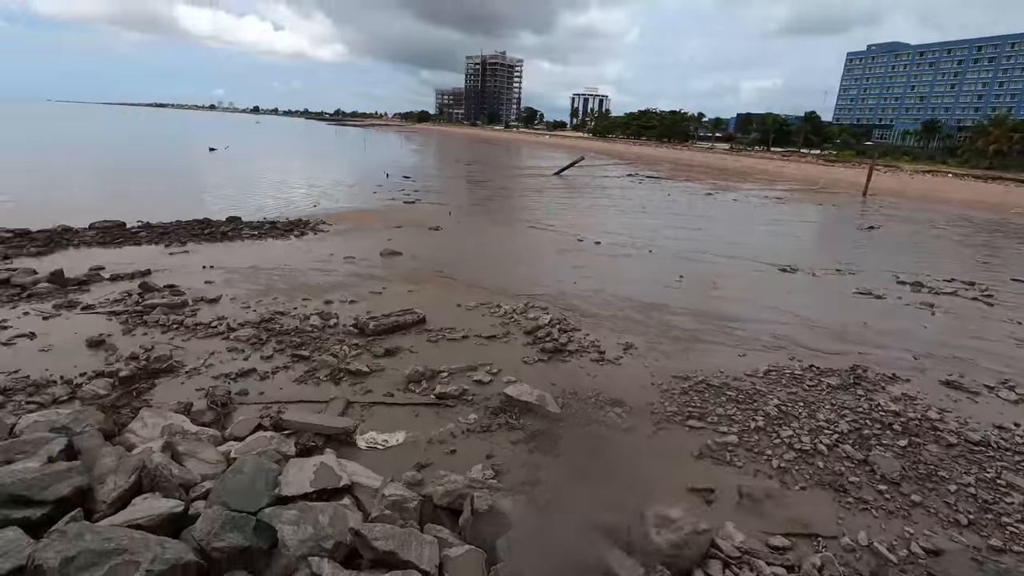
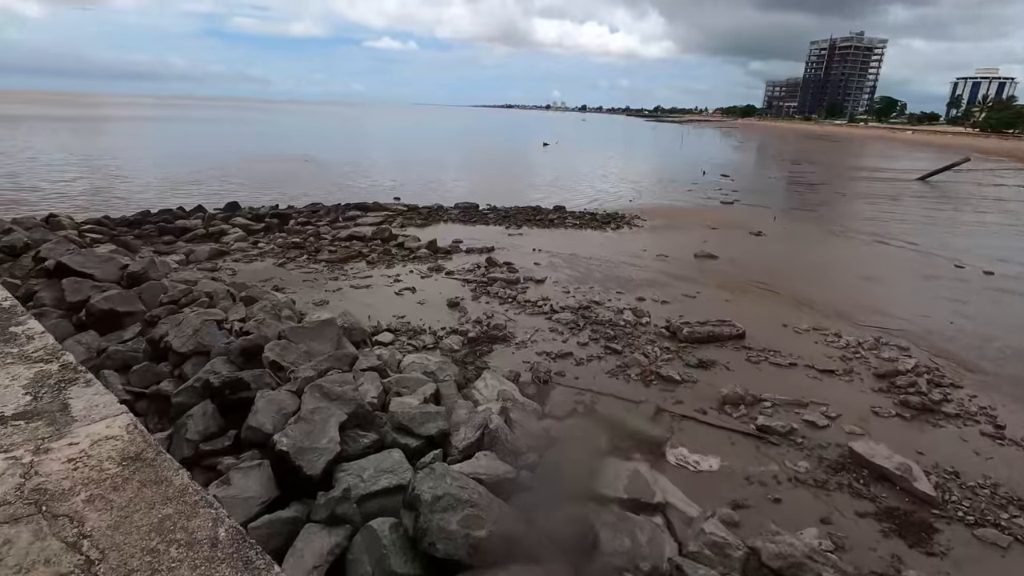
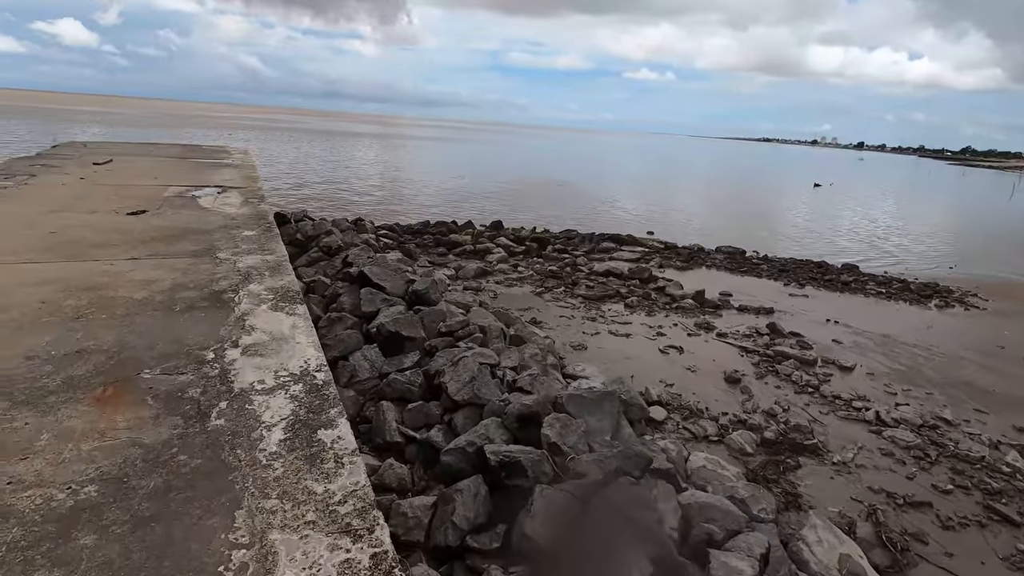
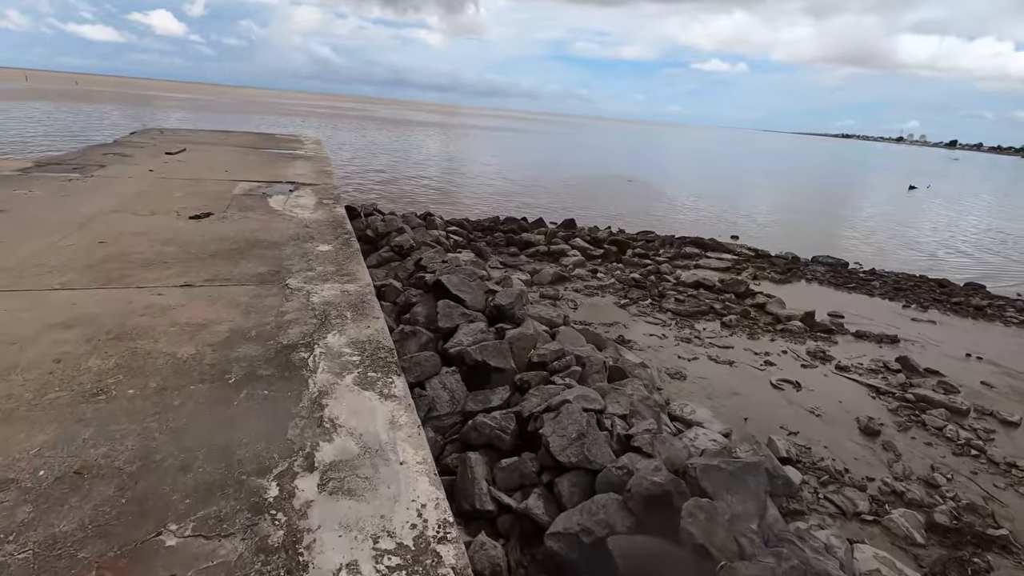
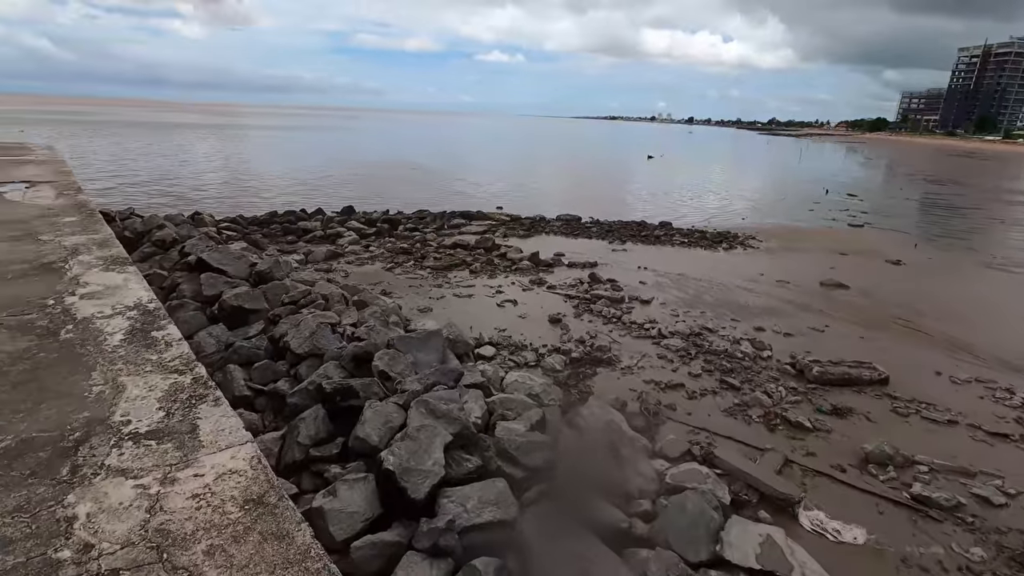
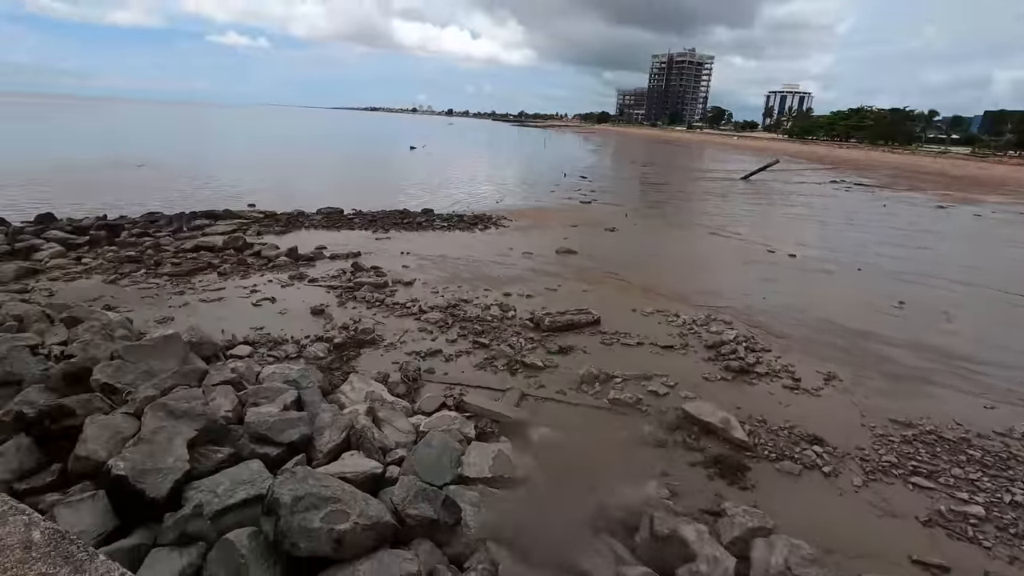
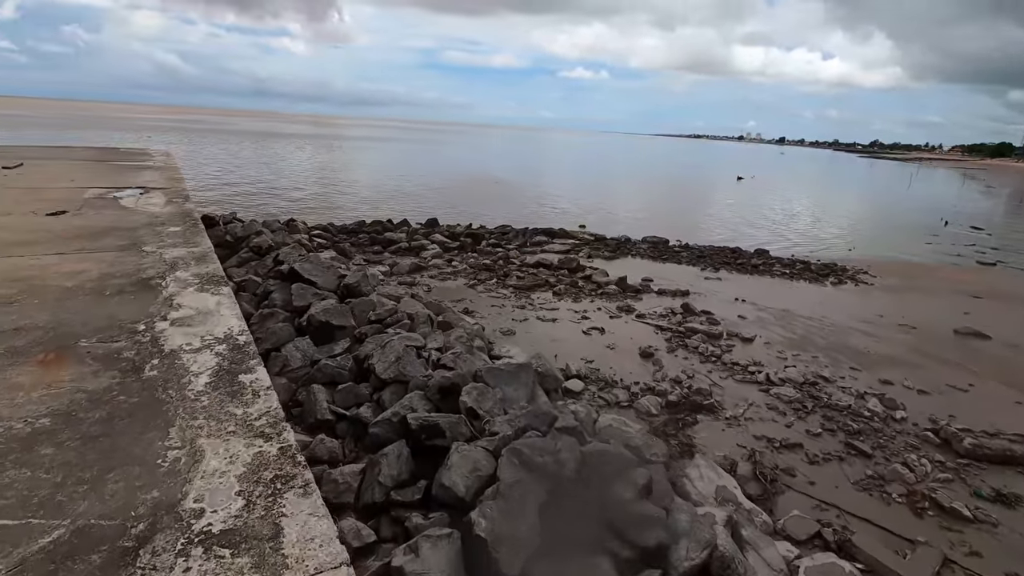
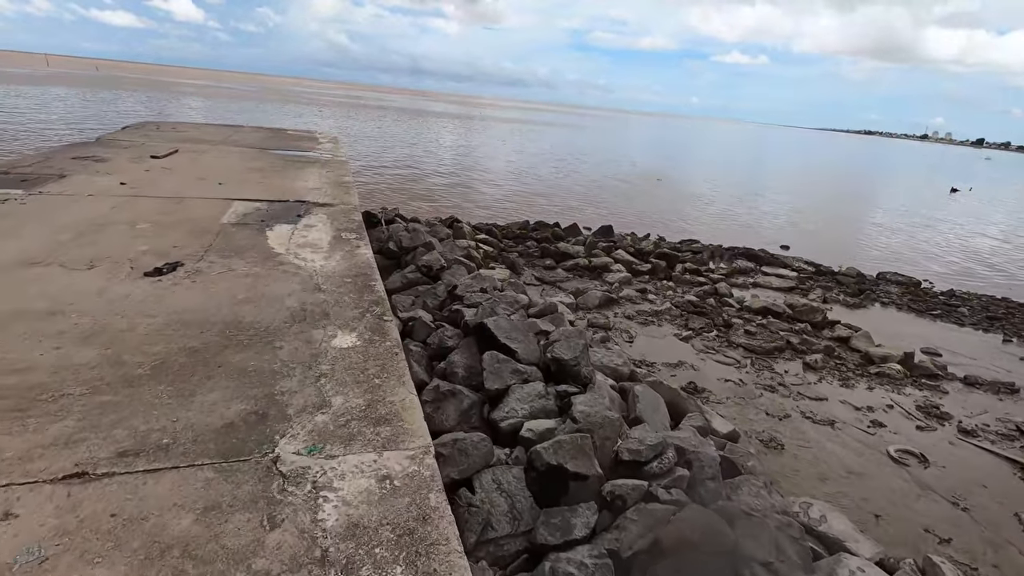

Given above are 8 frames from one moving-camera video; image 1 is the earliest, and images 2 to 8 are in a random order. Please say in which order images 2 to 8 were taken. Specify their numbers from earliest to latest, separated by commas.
6, 2, 5, 7, 3, 4, 8
